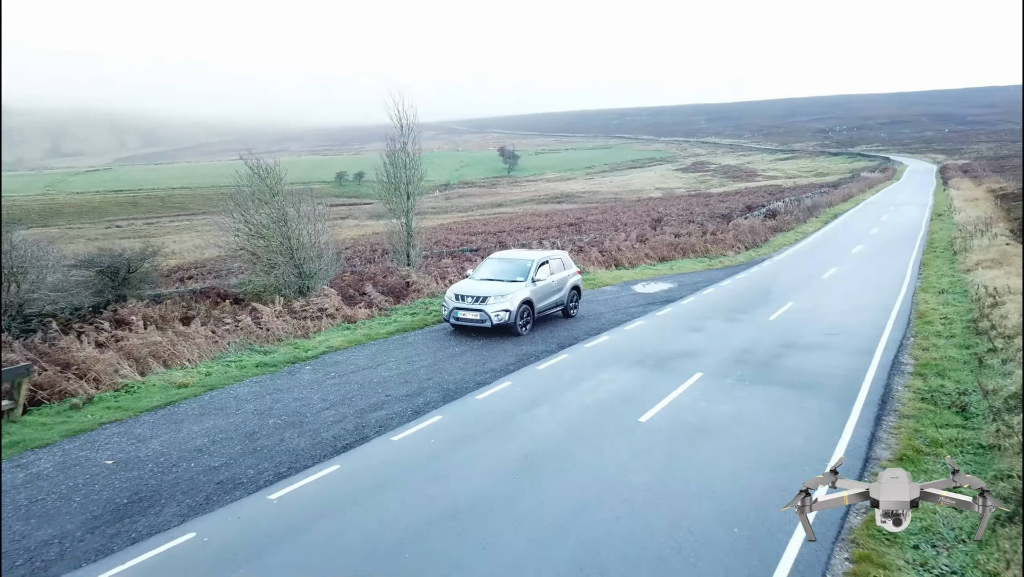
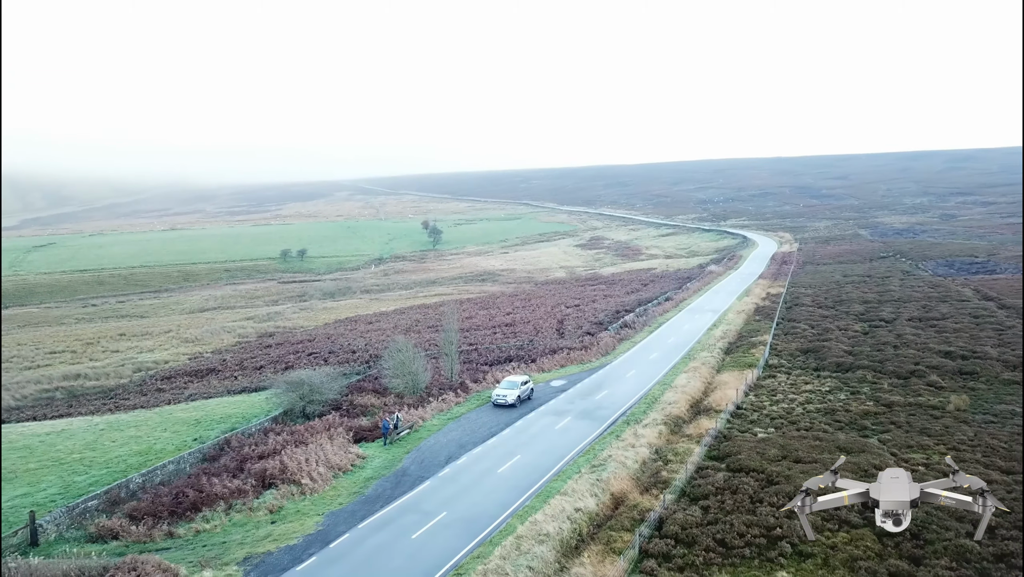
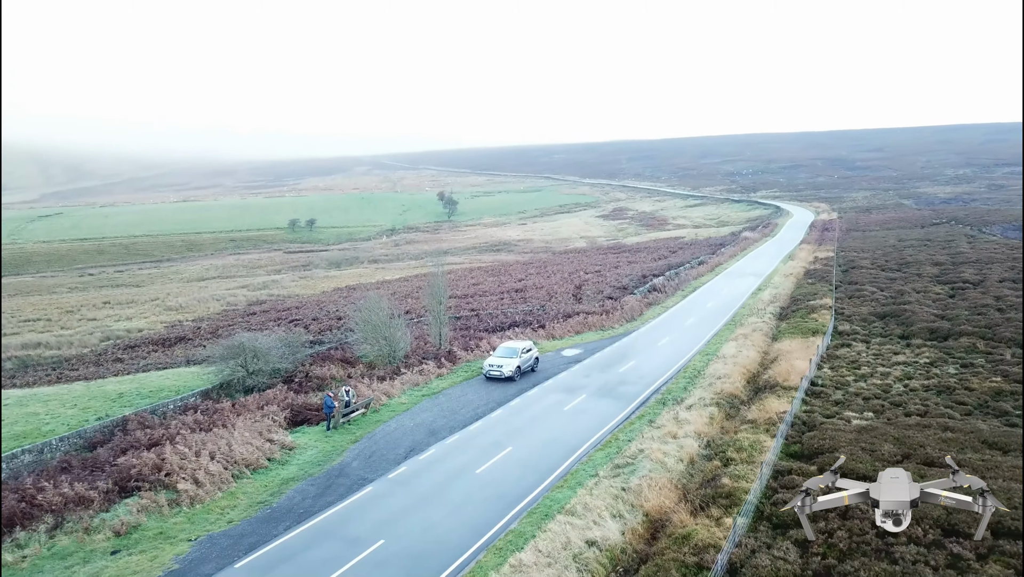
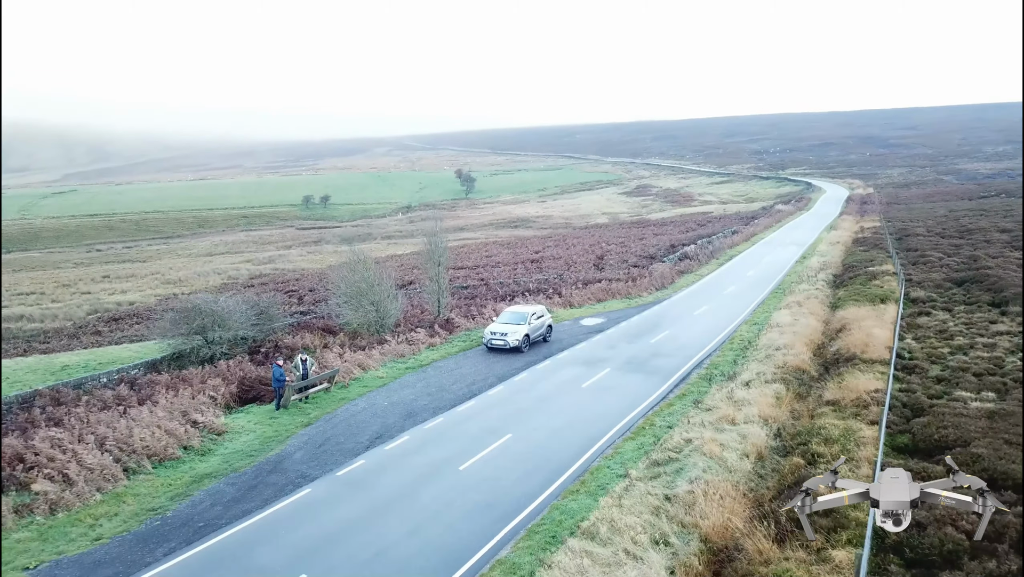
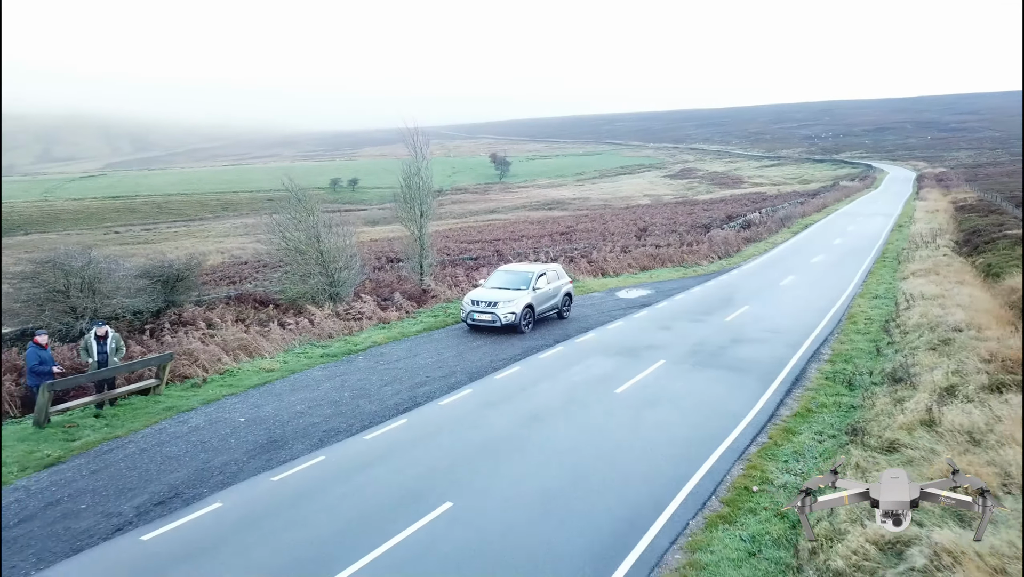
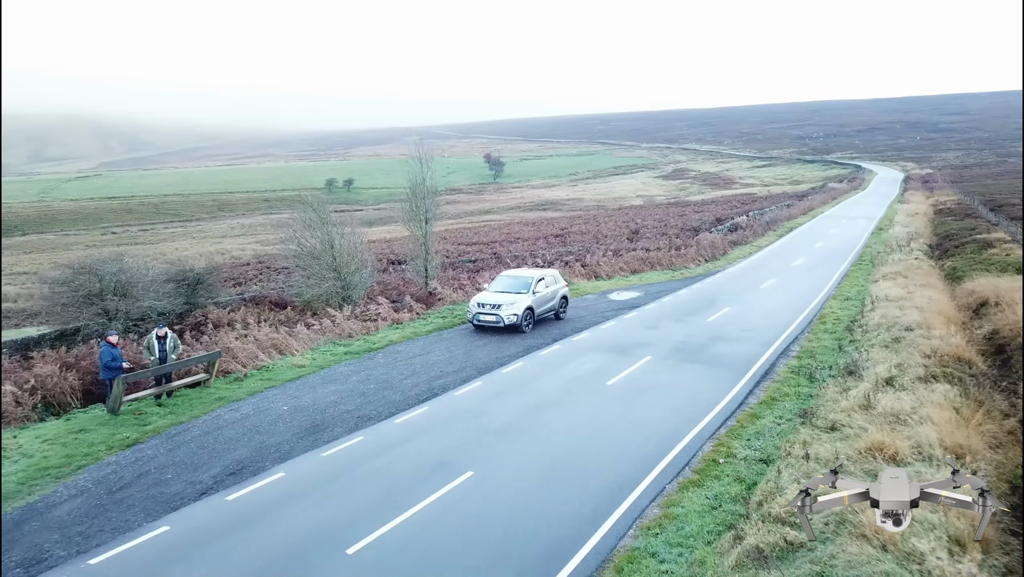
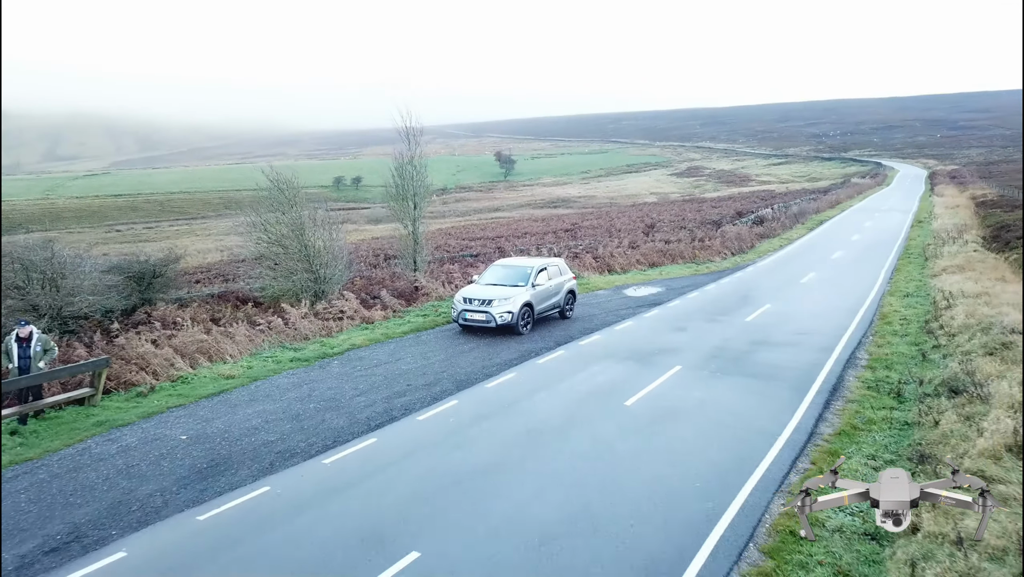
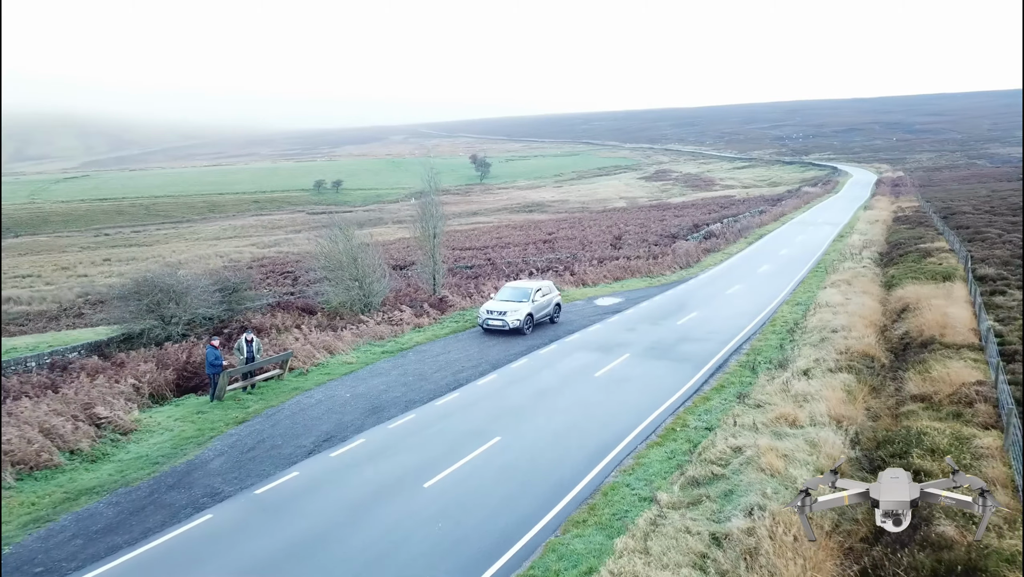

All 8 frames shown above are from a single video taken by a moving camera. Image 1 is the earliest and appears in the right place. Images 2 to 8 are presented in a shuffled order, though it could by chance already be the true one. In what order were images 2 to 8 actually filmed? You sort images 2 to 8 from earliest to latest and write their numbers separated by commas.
7, 5, 6, 8, 4, 3, 2
